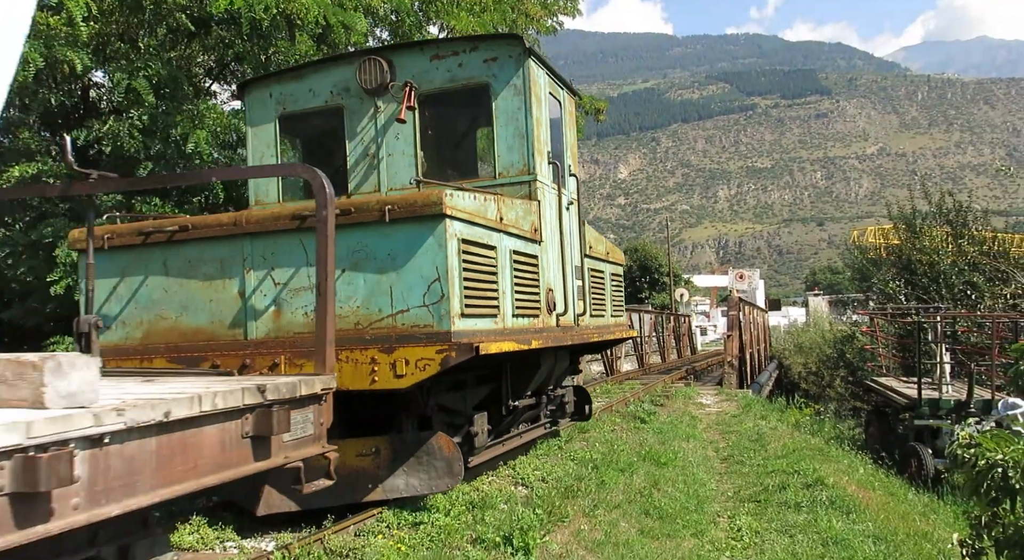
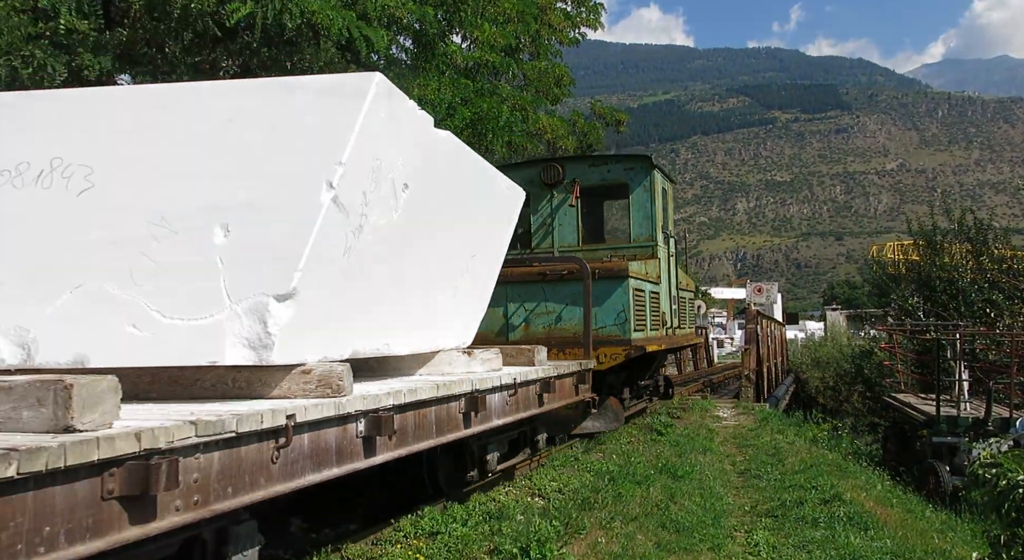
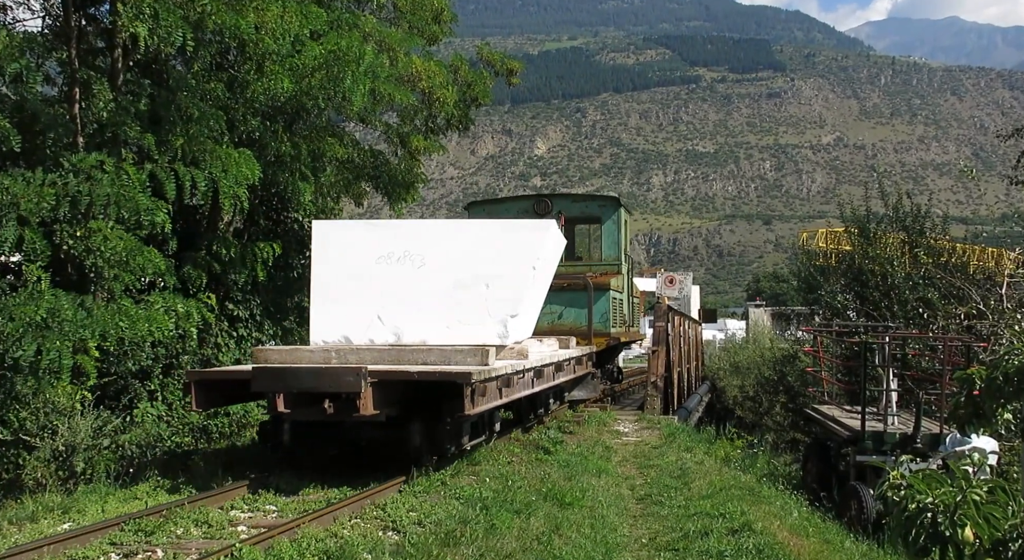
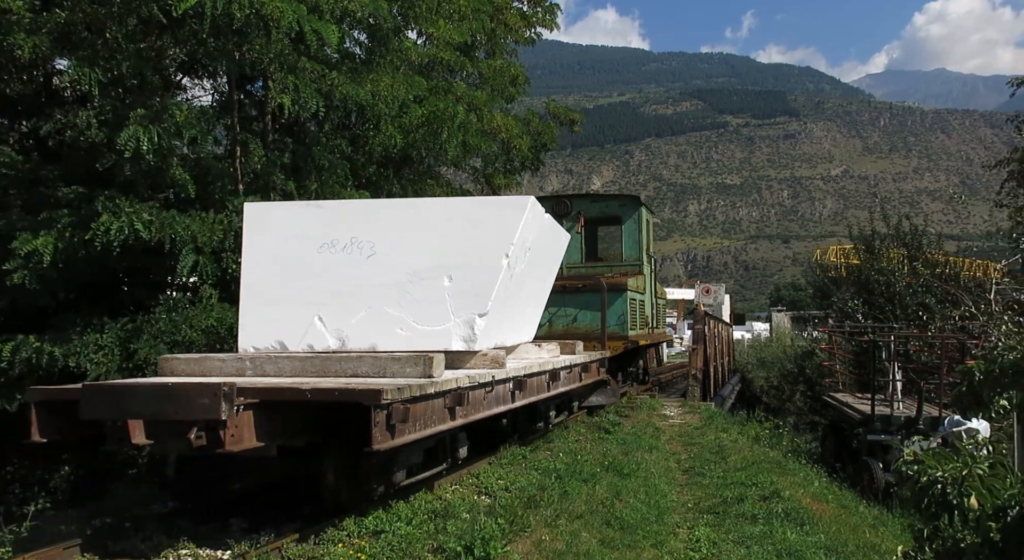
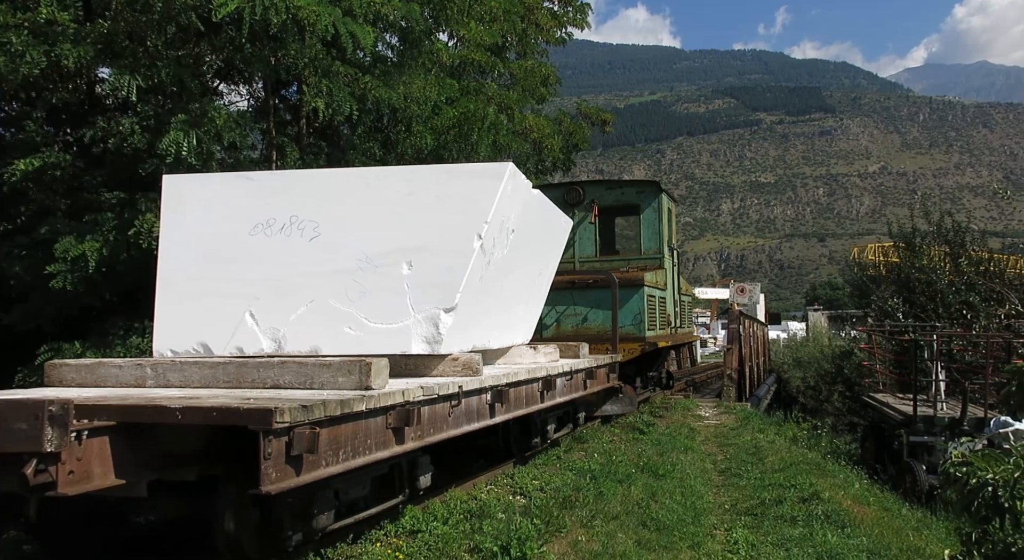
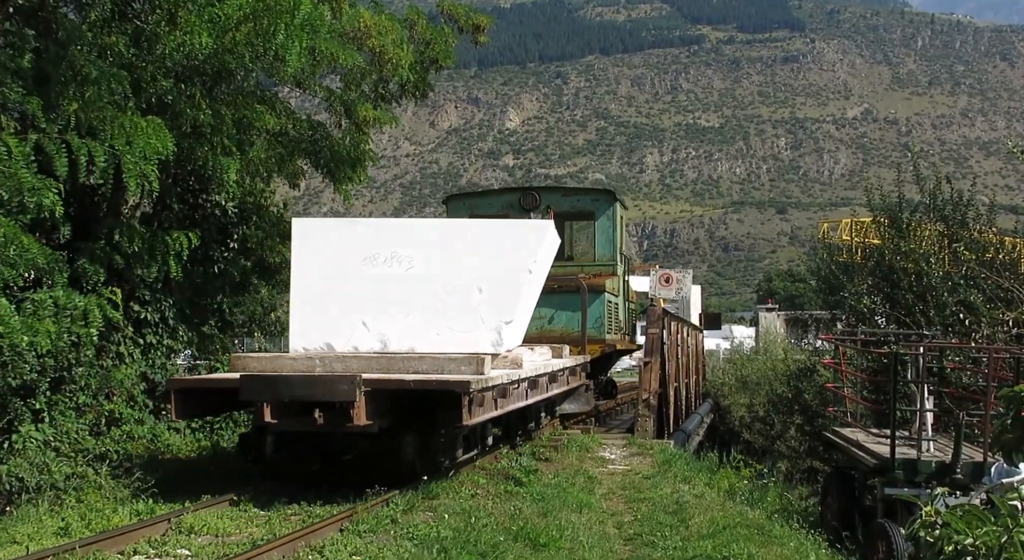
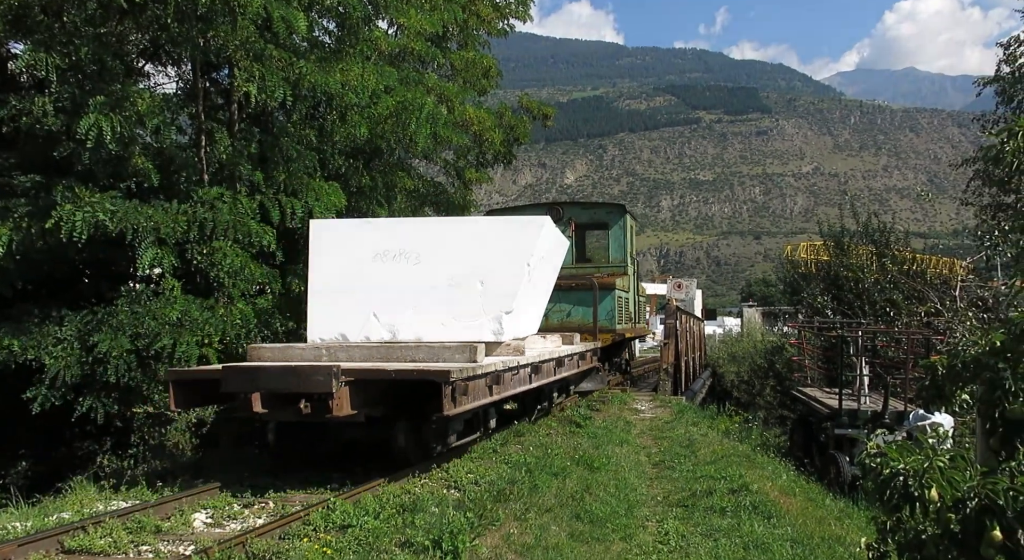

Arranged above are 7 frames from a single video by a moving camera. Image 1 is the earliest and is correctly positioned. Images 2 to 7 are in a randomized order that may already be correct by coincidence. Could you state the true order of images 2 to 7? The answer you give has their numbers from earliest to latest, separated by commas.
2, 5, 4, 7, 3, 6
